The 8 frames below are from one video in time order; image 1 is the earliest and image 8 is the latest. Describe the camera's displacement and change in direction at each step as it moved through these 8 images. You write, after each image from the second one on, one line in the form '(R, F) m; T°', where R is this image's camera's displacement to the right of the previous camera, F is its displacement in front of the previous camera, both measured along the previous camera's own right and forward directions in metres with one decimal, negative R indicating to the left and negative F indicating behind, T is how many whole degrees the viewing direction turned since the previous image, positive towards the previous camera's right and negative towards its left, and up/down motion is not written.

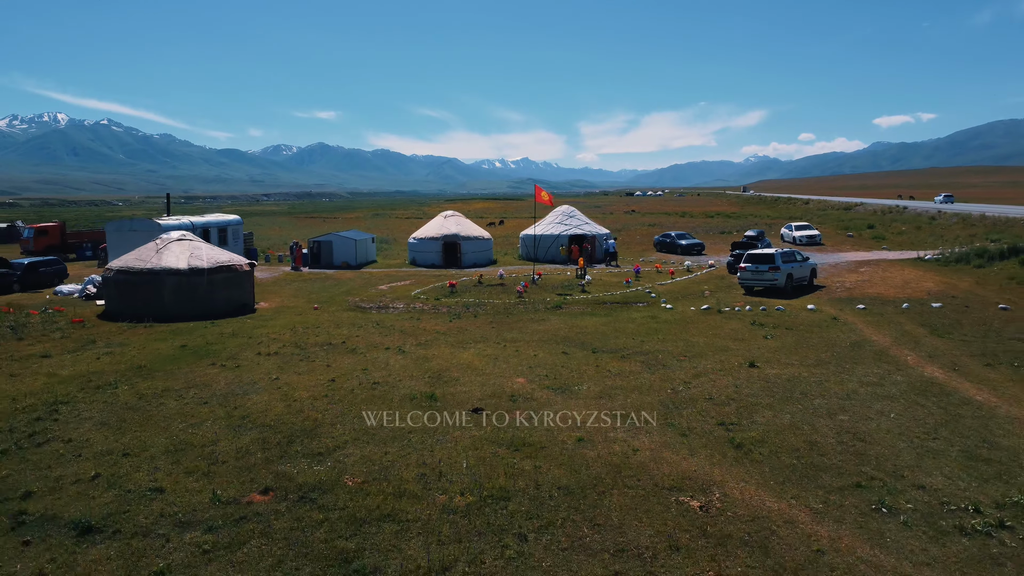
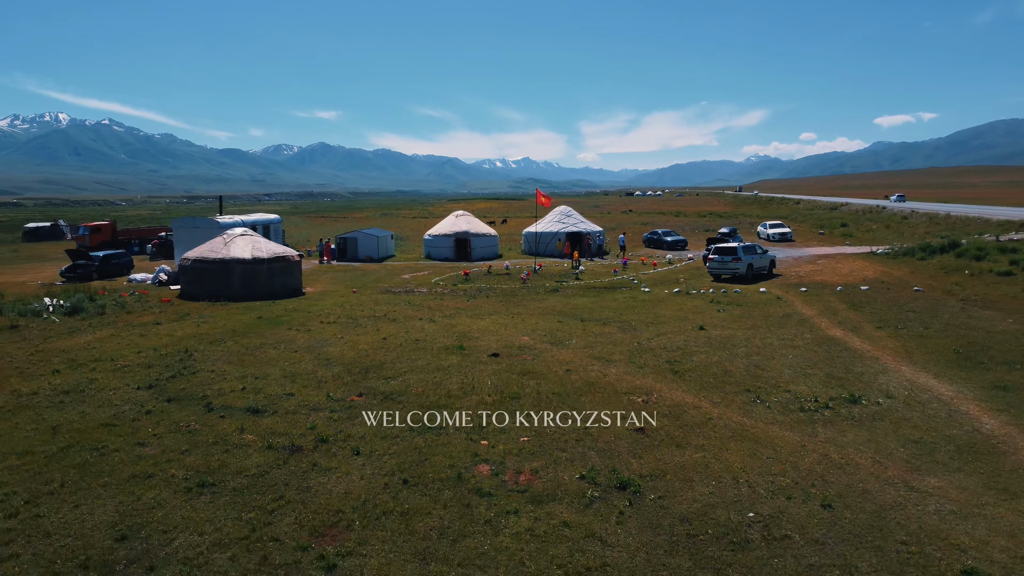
(-0.1, -3.3) m; 0°
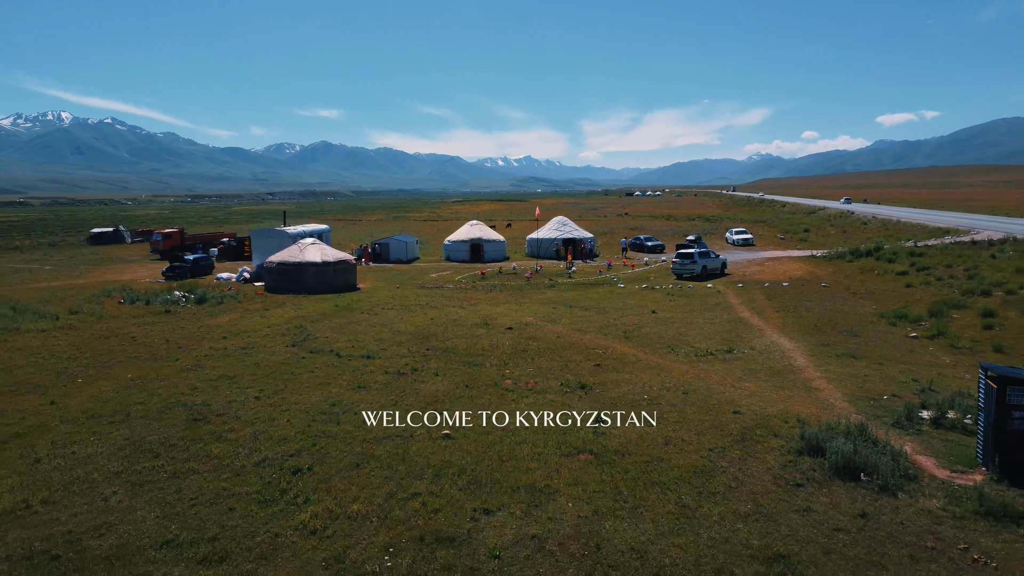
(-0.1, -5.8) m; 0°
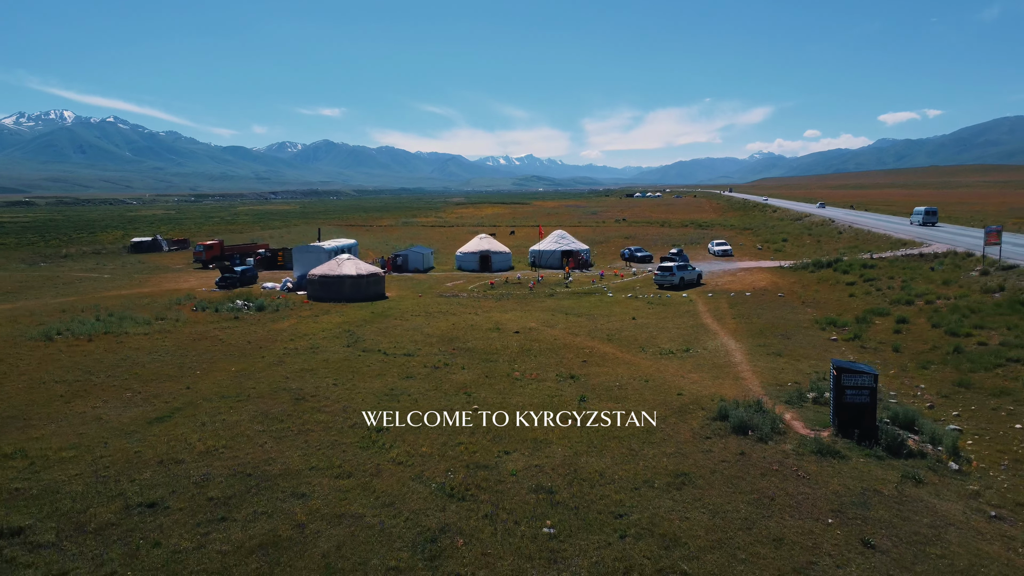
(-0.1, -4.4) m; 0°
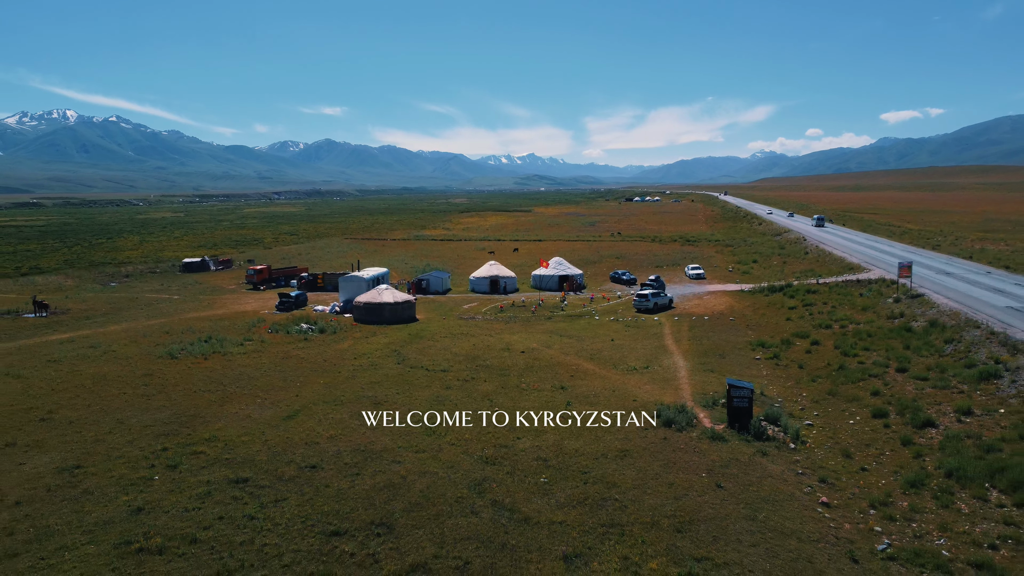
(-0.2, -7.2) m; 0°
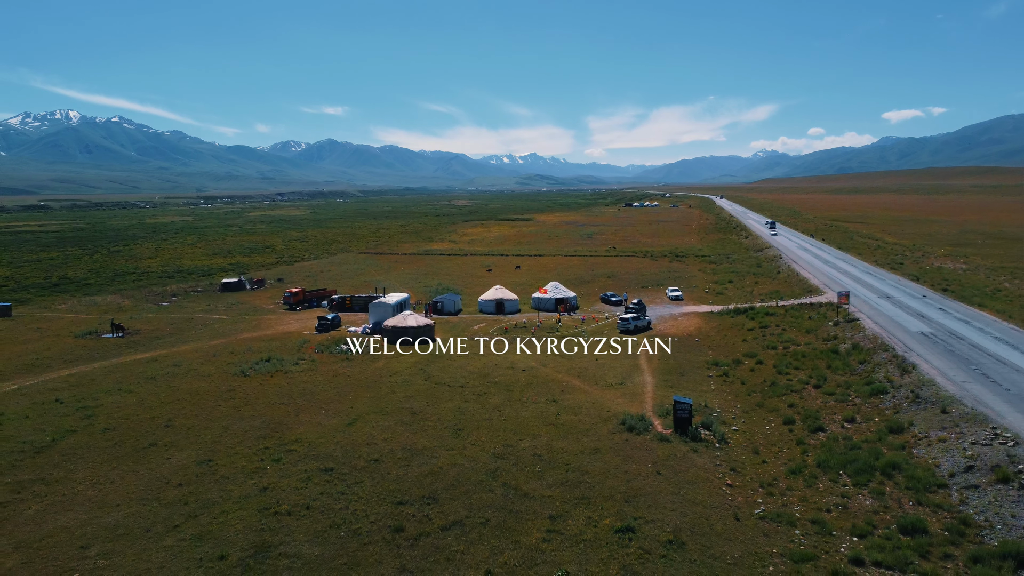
(-0.1, -7.3) m; 0°
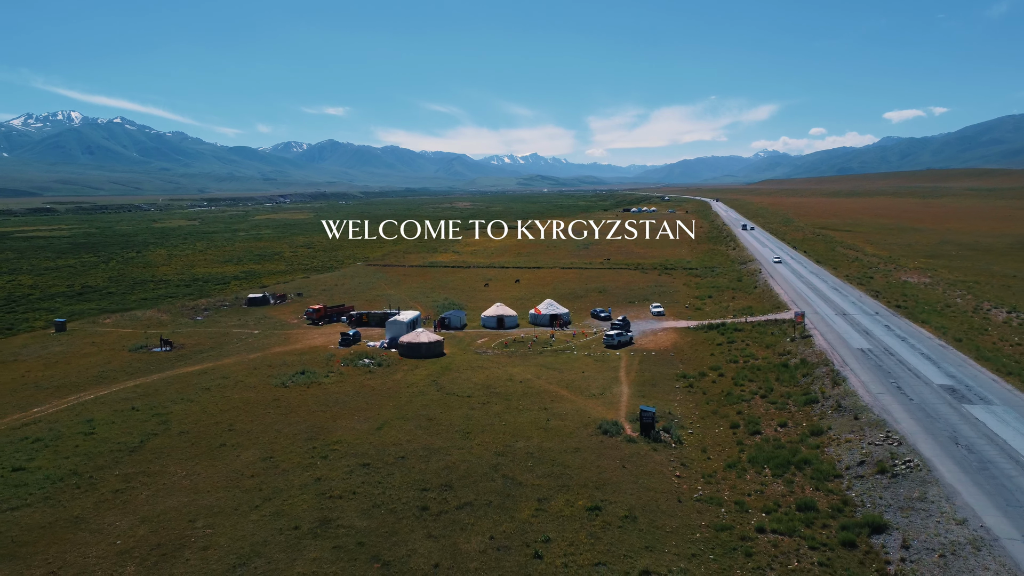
(+0.1, -6.6) m; 0°
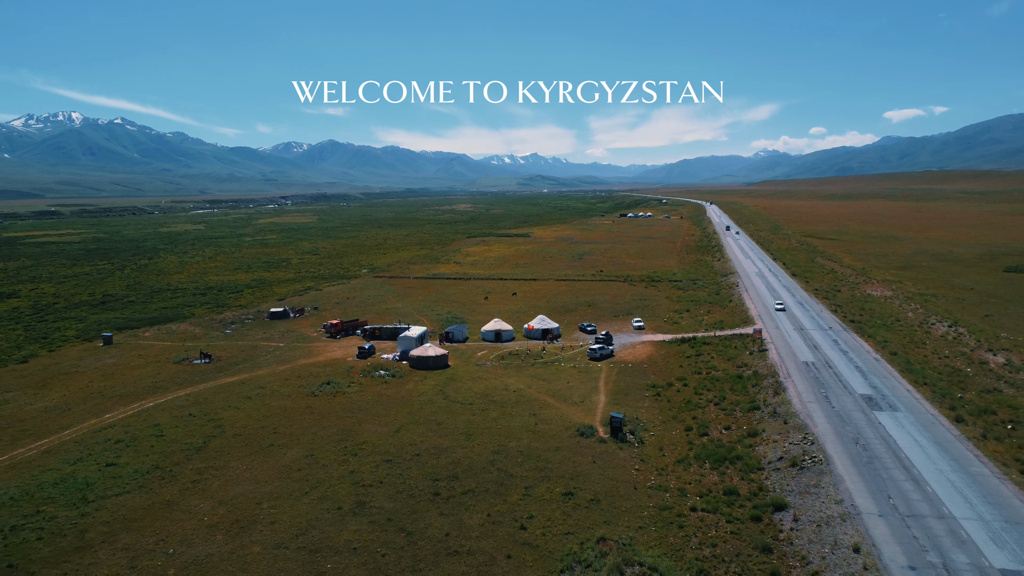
(+0.3, -7.6) m; 0°
